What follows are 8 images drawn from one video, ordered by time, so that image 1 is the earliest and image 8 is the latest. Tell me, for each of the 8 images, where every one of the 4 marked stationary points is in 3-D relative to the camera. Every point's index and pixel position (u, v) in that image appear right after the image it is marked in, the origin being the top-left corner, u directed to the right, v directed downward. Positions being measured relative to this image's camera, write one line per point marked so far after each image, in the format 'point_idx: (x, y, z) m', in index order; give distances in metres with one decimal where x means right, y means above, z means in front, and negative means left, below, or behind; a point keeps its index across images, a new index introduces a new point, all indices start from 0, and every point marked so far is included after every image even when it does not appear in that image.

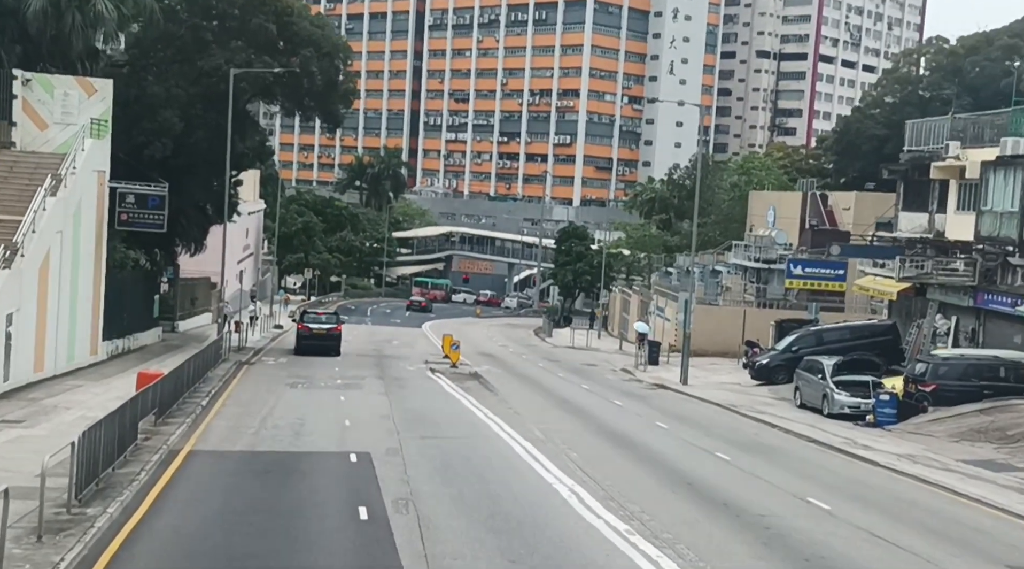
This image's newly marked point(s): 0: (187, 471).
0: (-5.3, -3.0, +19.8) m
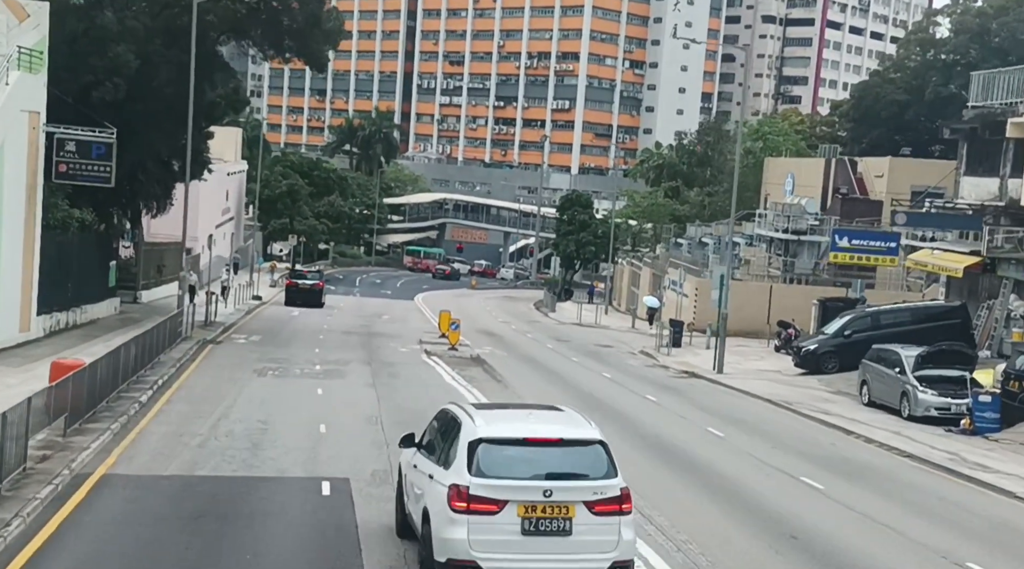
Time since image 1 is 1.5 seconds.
0: (-4.9, -2.6, +14.1) m
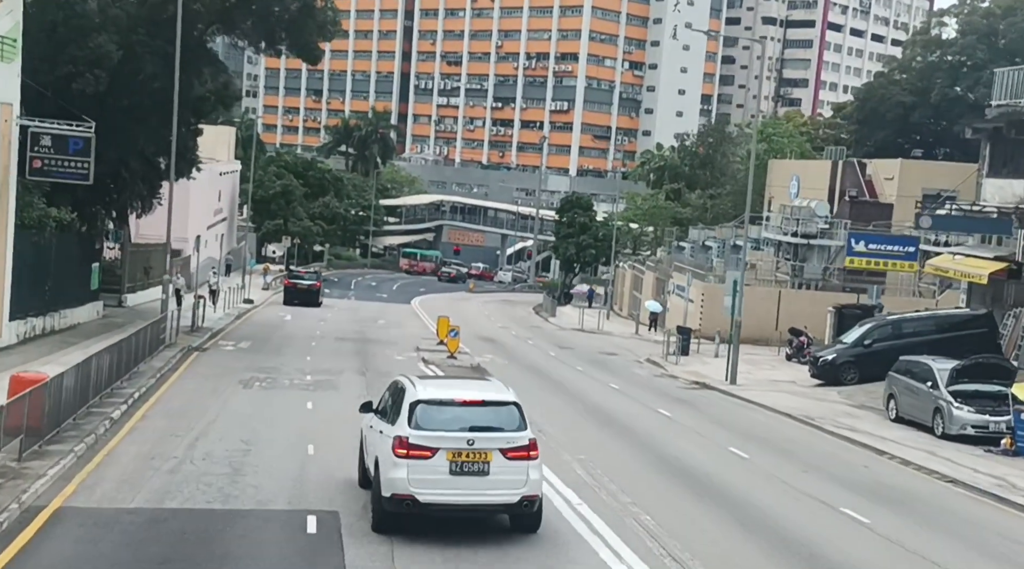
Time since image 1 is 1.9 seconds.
0: (-4.8, -2.7, +12.2) m
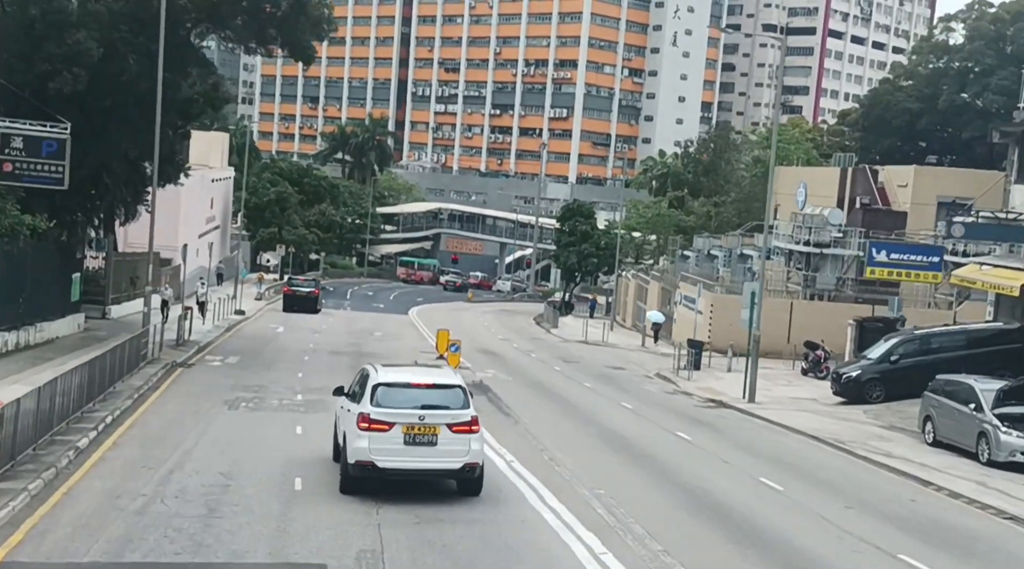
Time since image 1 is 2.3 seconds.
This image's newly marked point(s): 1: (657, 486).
0: (-4.6, -2.9, +10.2) m
1: (+2.2, -3.1, +18.4) m
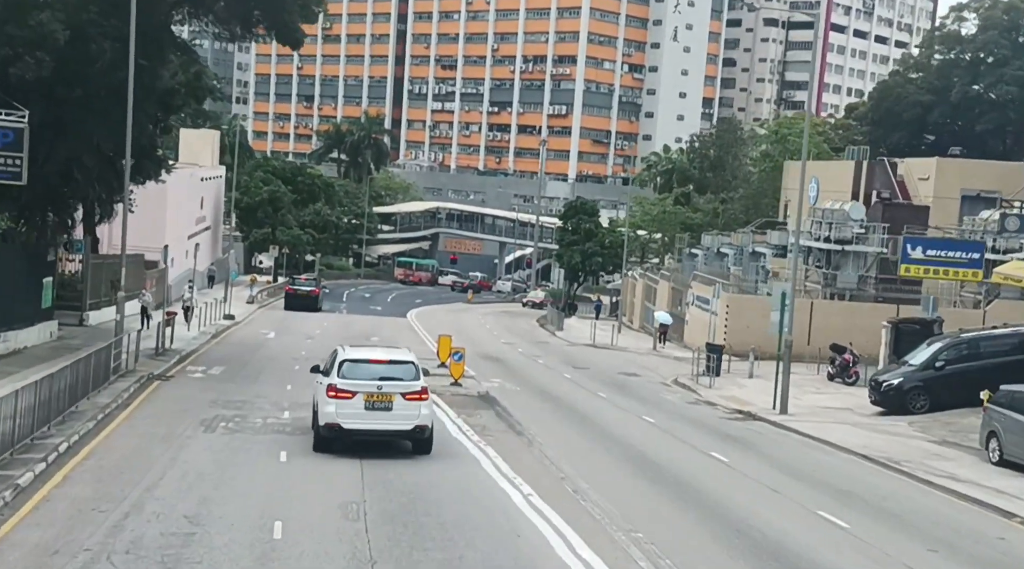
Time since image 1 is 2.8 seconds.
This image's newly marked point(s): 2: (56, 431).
0: (-4.3, -3.0, +7.4) m
1: (+2.5, -3.1, +15.6) m
2: (-7.5, -2.4, +20.0) m
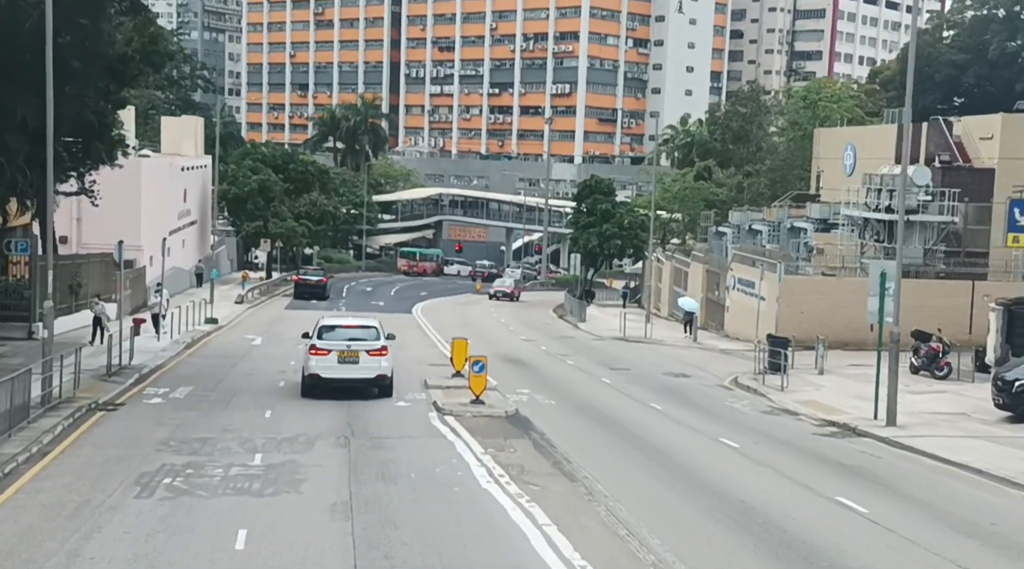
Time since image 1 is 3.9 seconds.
0: (-3.7, -3.2, +1.4) m
1: (+3.2, -3.0, +9.6) m
2: (-6.9, -2.6, +14.0) m
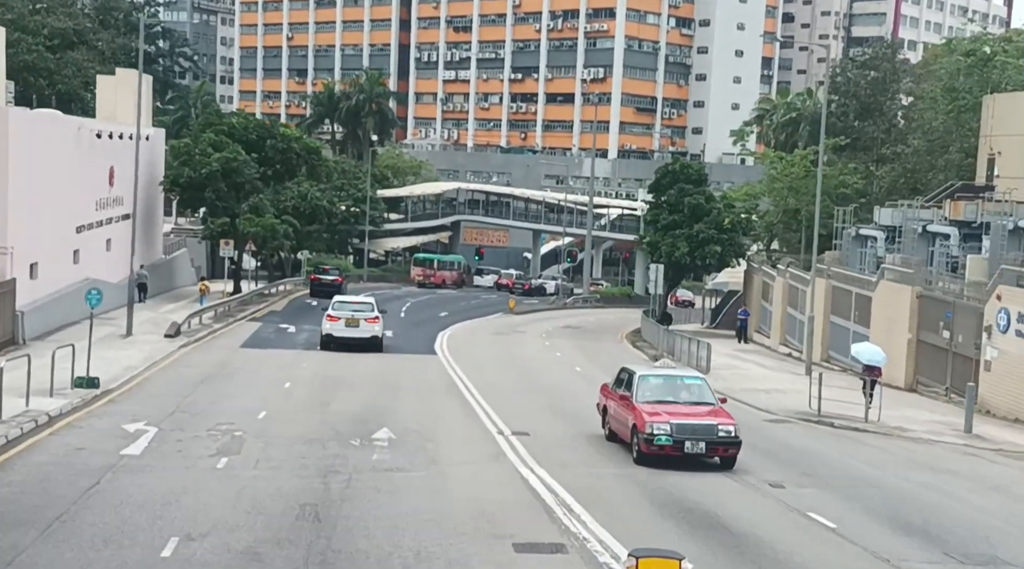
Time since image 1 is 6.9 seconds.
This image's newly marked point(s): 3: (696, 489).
0: (-1.4, -3.7, -19.1) m
1: (+5.4, -3.7, -10.9) m
2: (-4.6, -3.2, -6.5) m
3: (+2.9, -3.0, +17.6) m
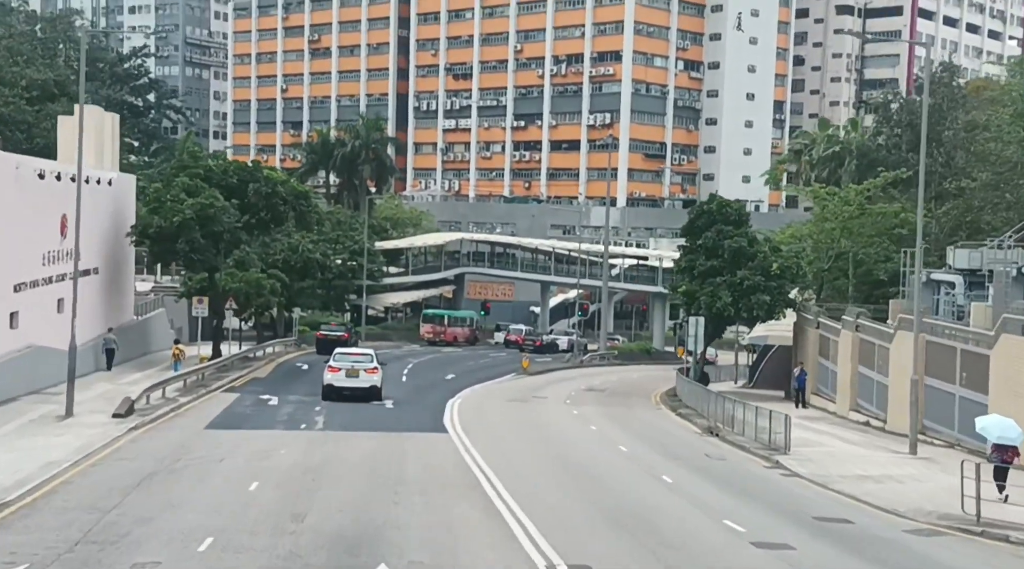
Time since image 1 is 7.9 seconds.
0: (-0.7, -2.7, -26.2) m
1: (+6.2, -2.9, -18.0) m
2: (-3.8, -2.8, -13.6) m
3: (+3.7, -3.6, +10.4) m
